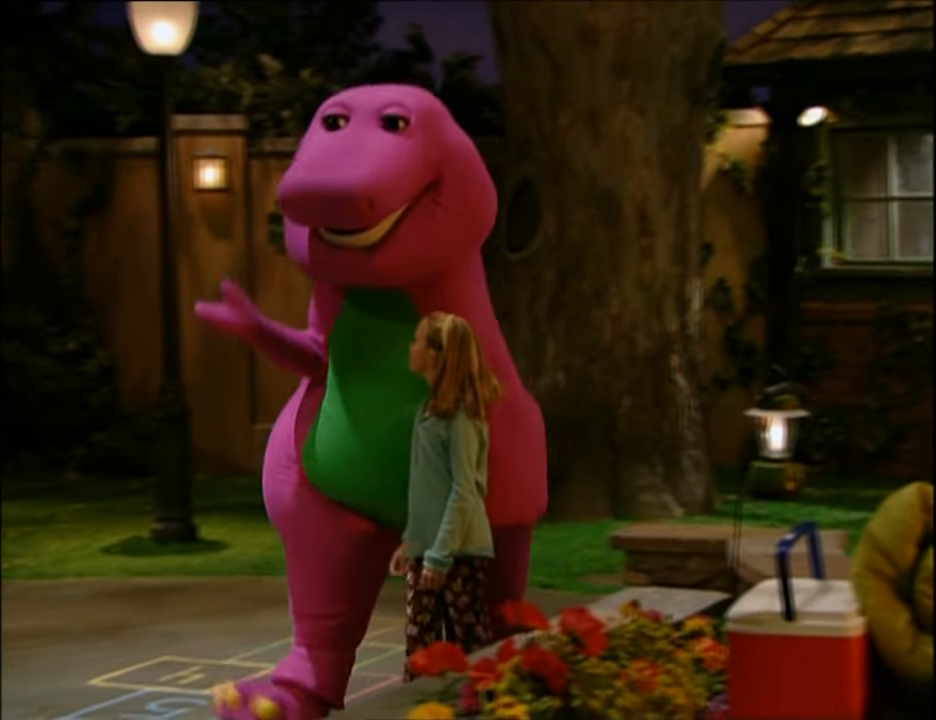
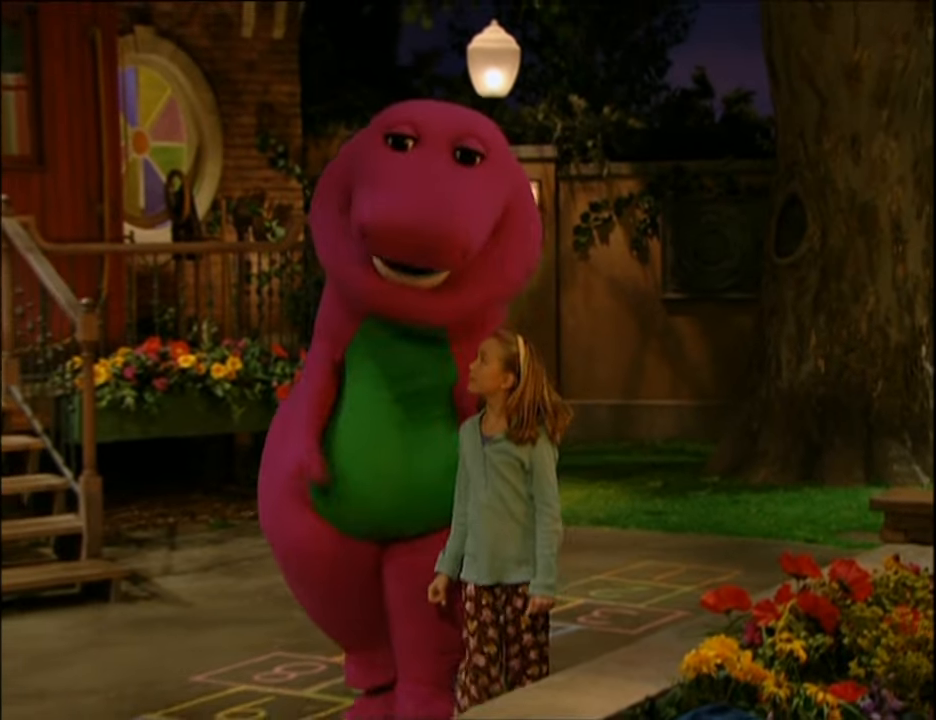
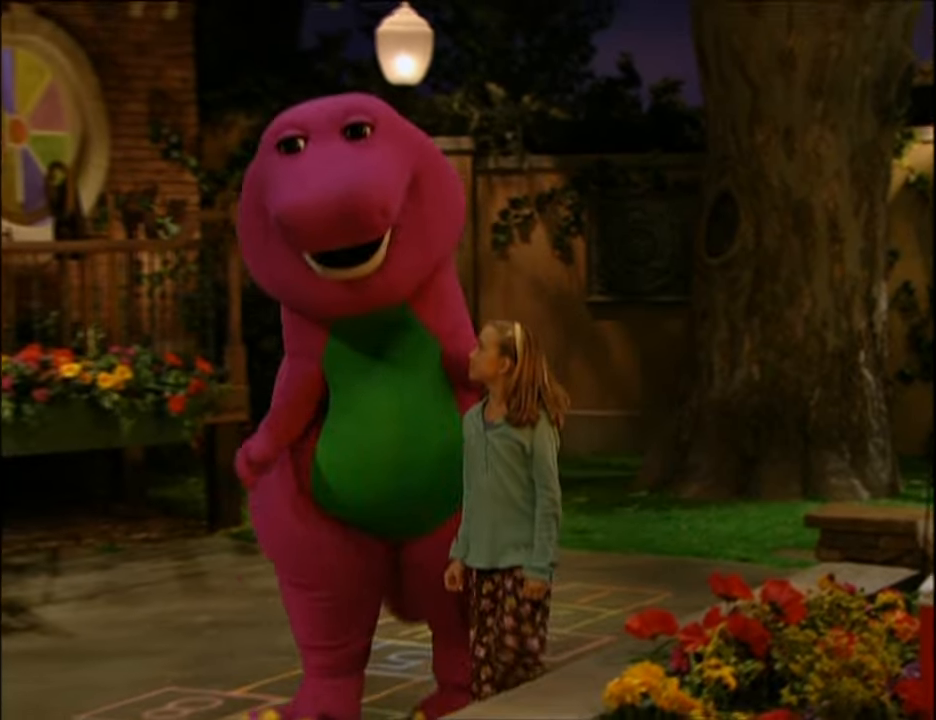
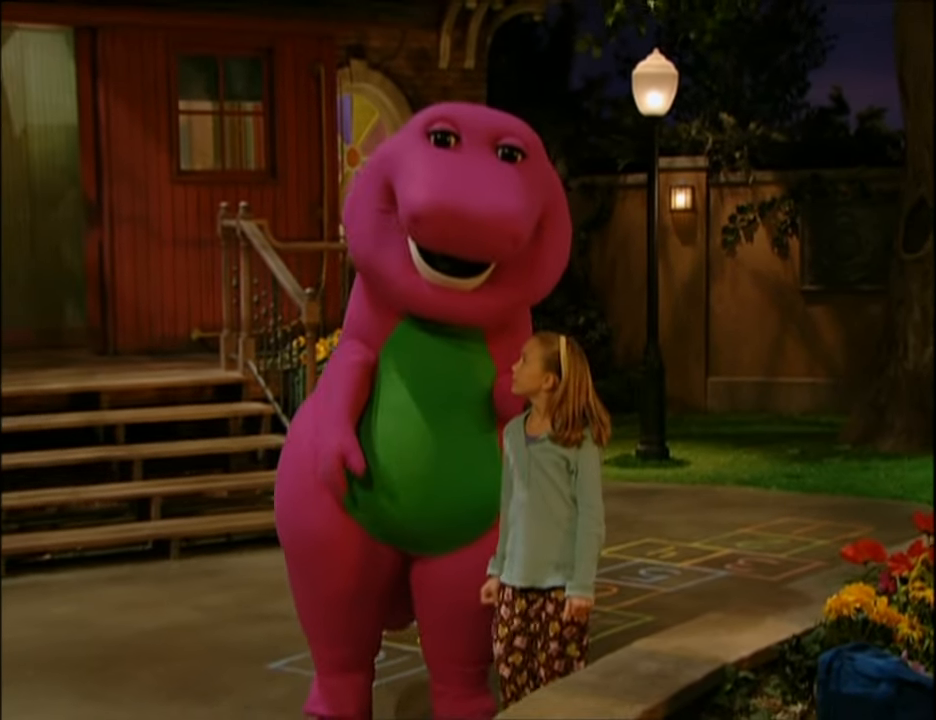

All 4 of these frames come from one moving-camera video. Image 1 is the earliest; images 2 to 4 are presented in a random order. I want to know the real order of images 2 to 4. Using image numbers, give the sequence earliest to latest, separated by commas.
3, 2, 4
